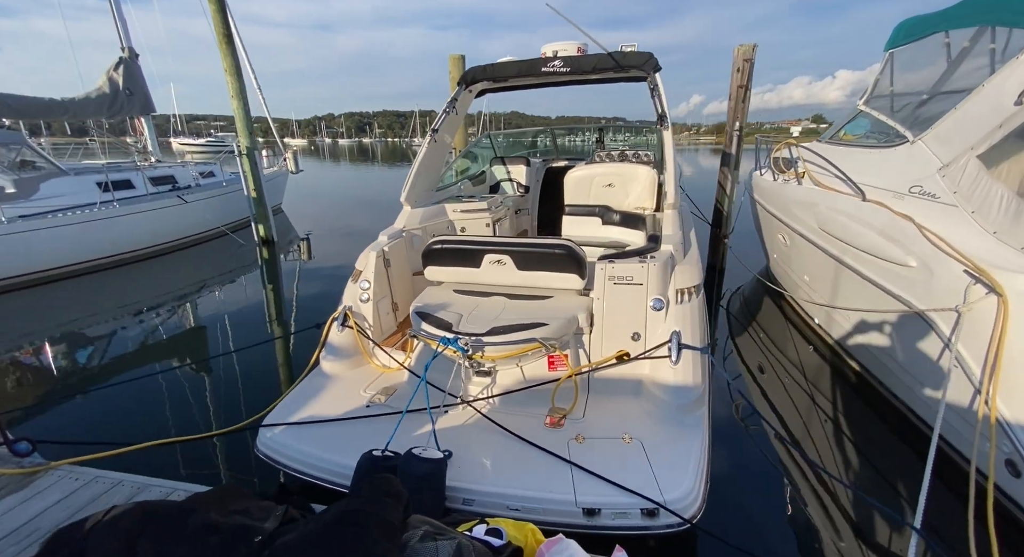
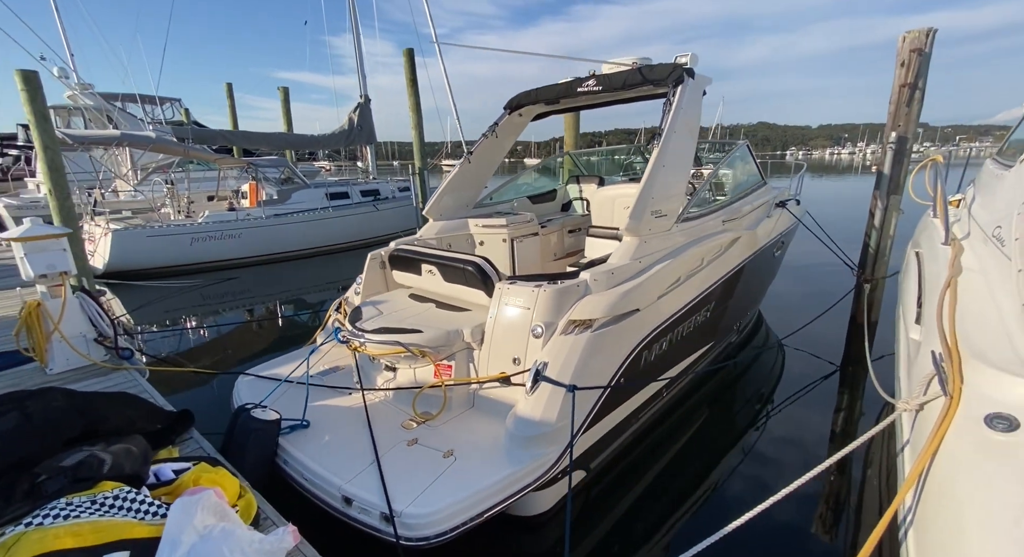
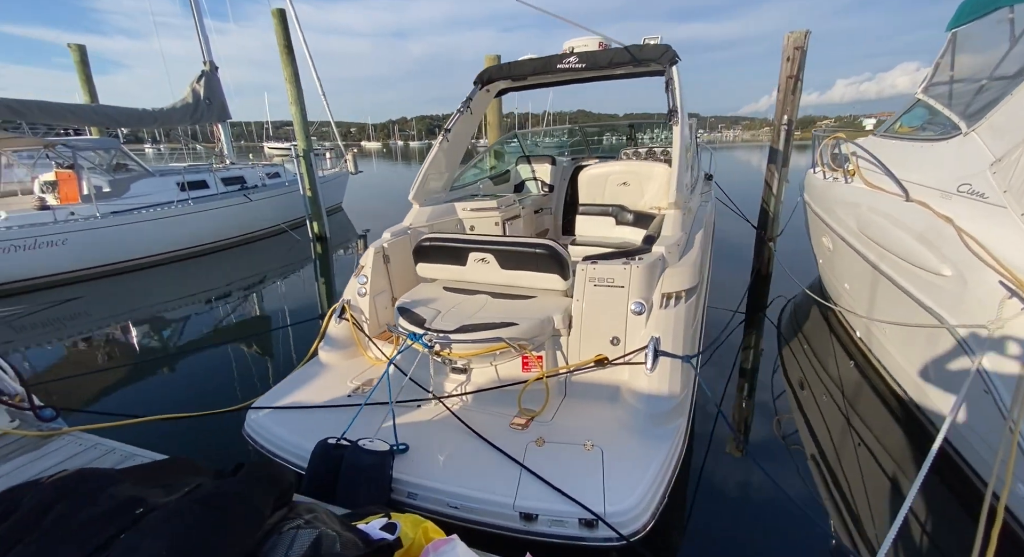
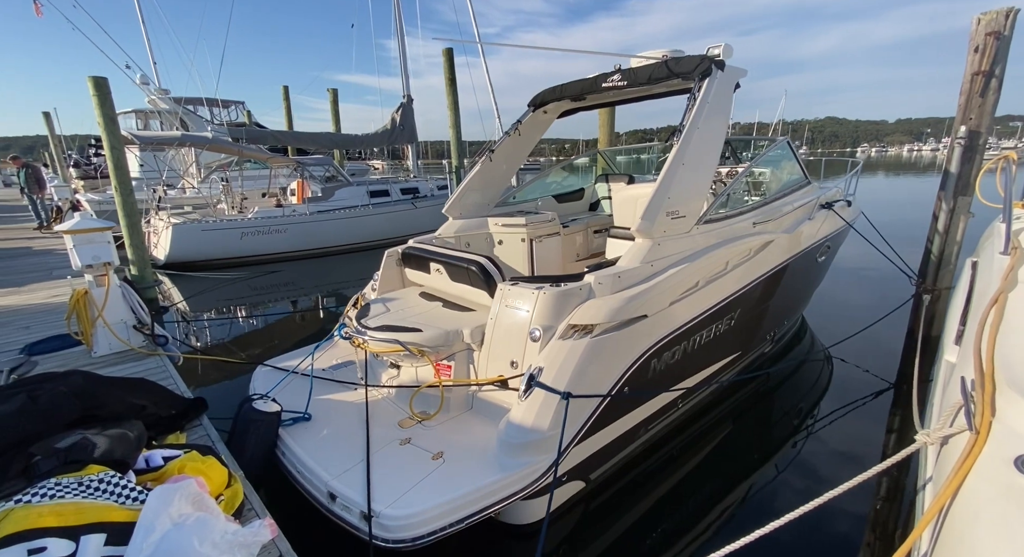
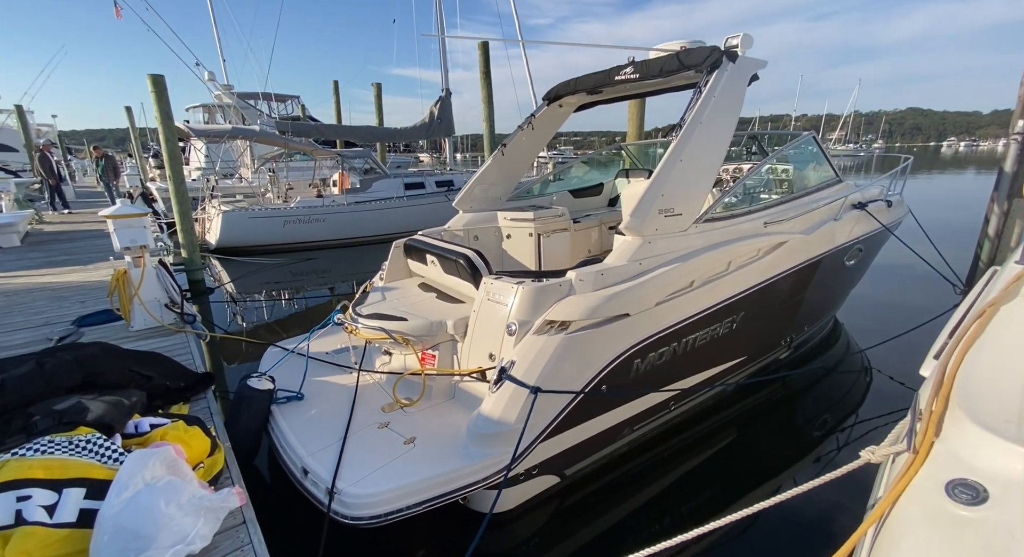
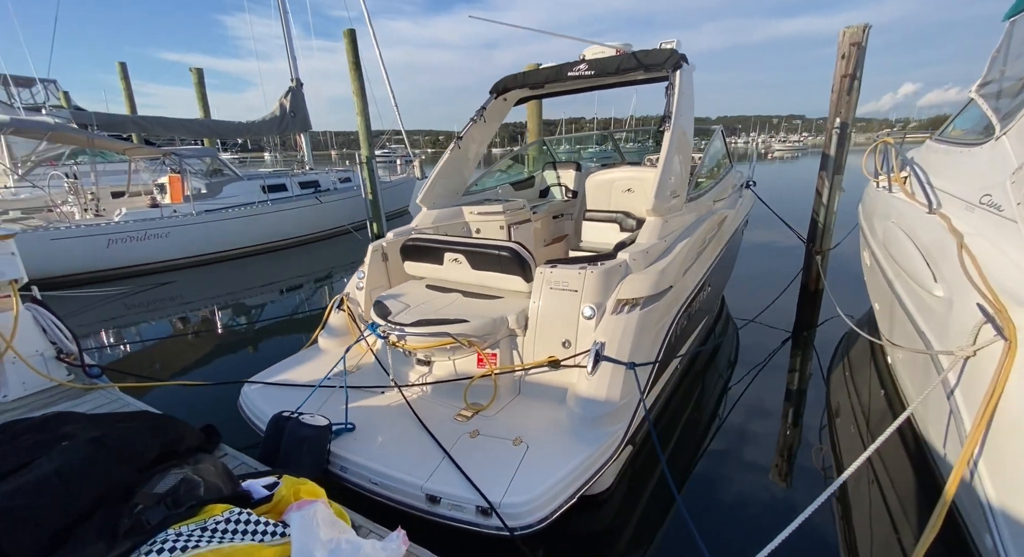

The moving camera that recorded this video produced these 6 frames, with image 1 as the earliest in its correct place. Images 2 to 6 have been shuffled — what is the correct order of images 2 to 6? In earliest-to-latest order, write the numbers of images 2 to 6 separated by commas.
3, 6, 2, 4, 5
